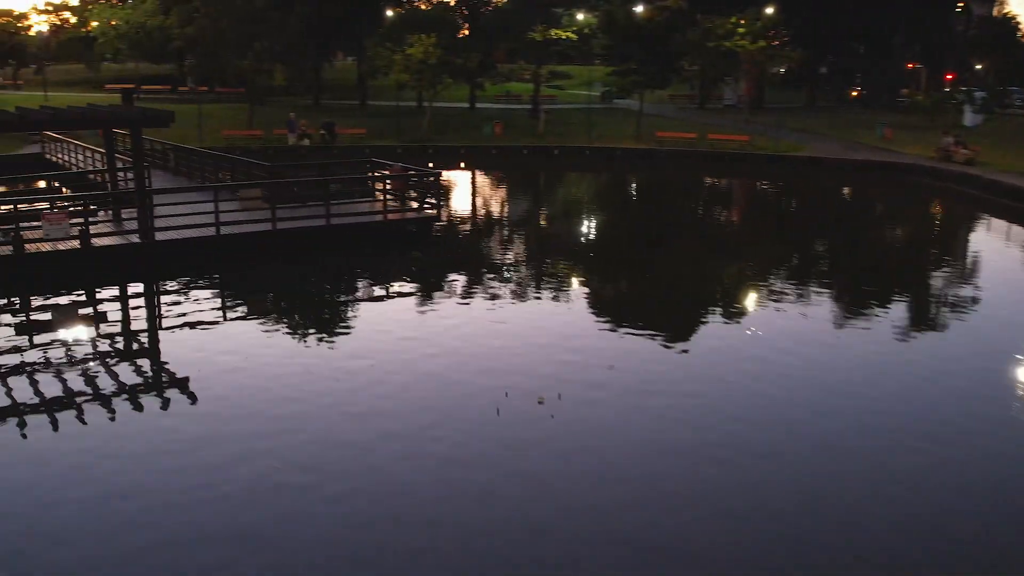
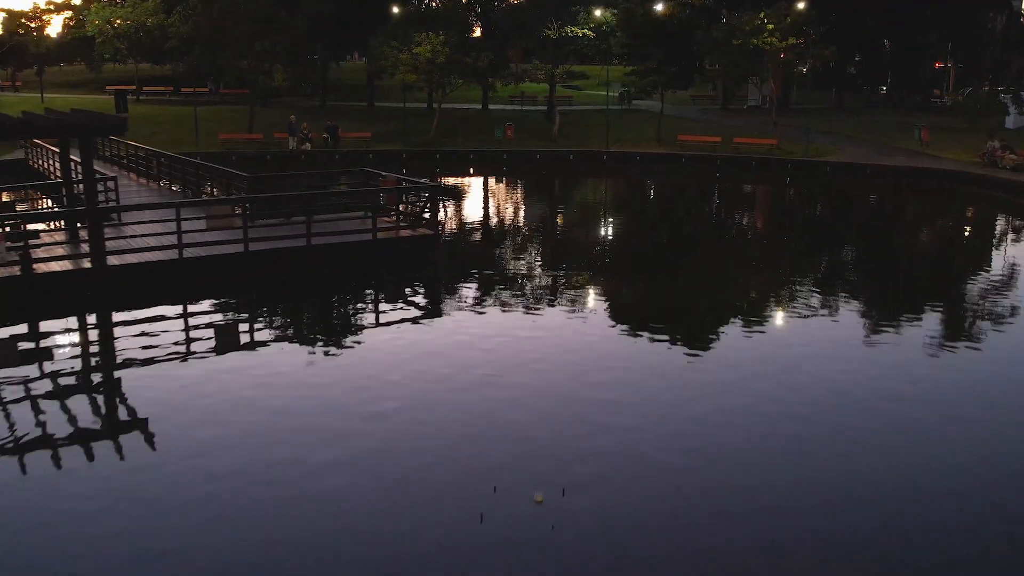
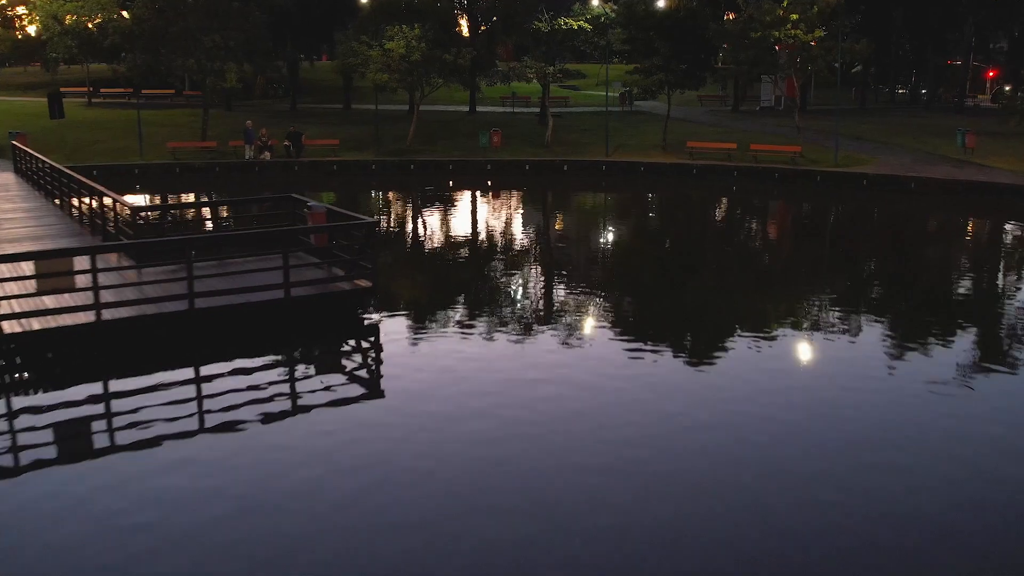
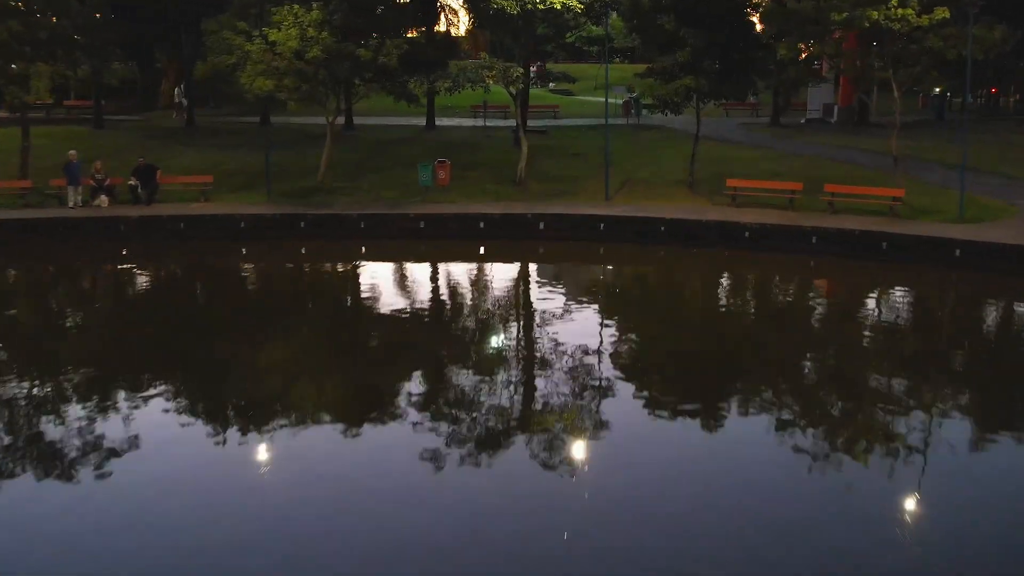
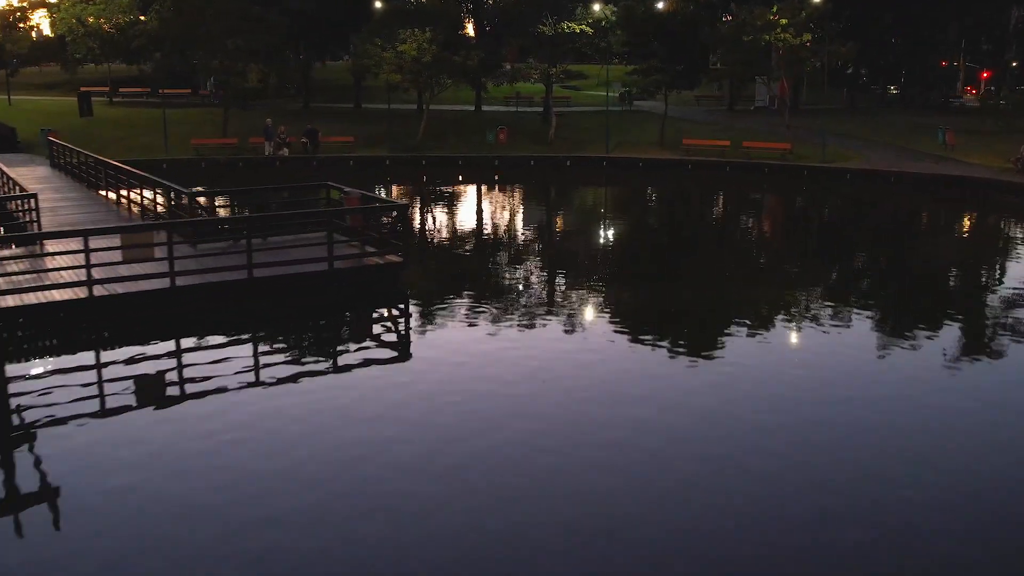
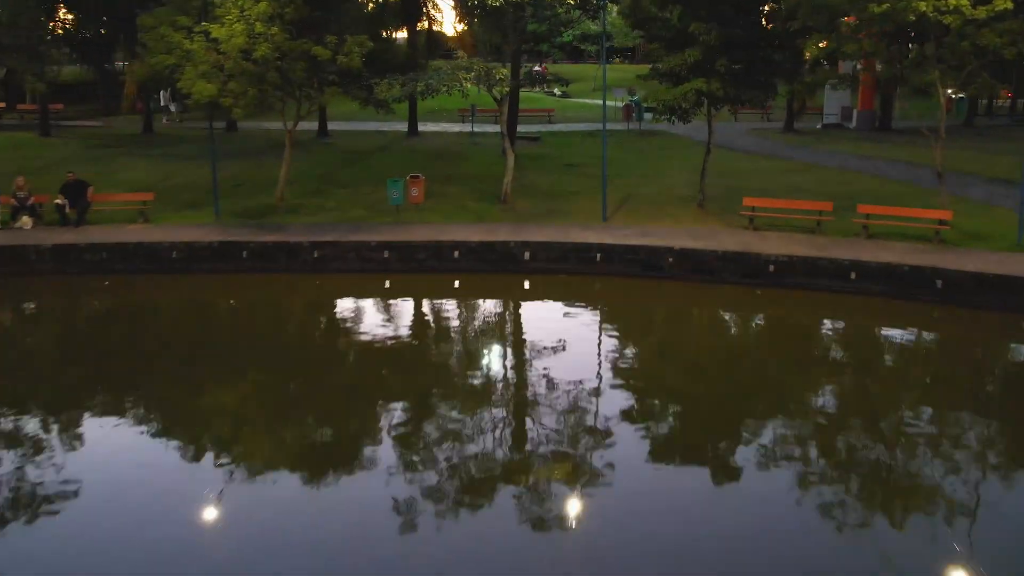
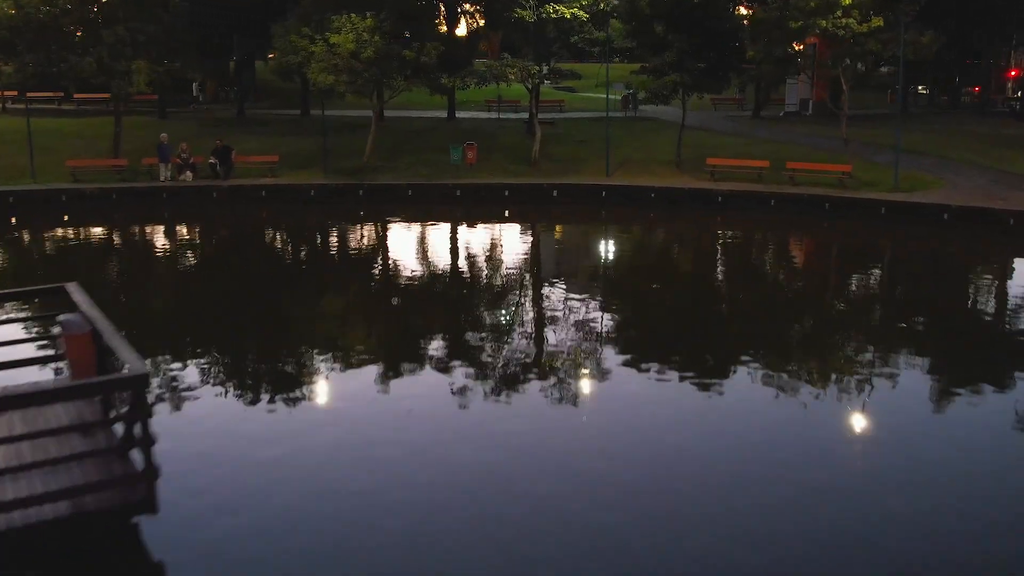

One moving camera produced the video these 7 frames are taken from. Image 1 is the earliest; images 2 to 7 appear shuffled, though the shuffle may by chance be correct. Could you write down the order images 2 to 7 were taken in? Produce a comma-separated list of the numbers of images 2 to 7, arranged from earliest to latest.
2, 5, 3, 7, 4, 6
